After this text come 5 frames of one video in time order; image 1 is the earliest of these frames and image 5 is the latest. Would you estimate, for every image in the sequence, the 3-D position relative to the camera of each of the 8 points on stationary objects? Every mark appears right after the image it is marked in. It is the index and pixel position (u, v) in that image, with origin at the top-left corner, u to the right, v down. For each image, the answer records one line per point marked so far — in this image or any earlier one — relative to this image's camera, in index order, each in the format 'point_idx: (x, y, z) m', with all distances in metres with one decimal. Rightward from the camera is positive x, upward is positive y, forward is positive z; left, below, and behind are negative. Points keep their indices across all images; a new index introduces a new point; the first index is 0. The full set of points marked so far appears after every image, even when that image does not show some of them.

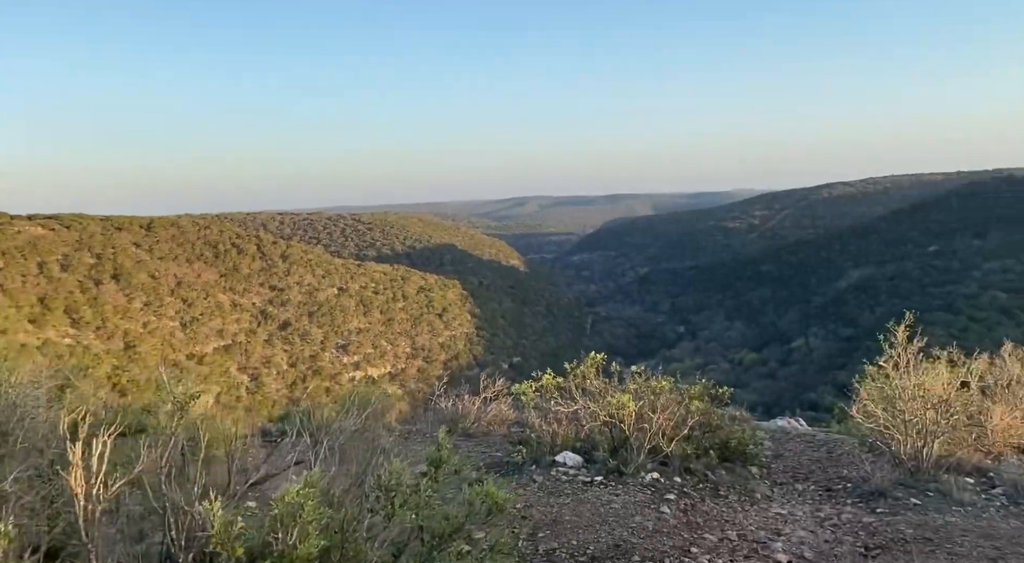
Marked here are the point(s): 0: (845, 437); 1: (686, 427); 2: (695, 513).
0: (+3.6, -1.7, +7.7) m
1: (+1.6, -1.3, +6.6) m
2: (+1.4, -1.8, +5.5) m
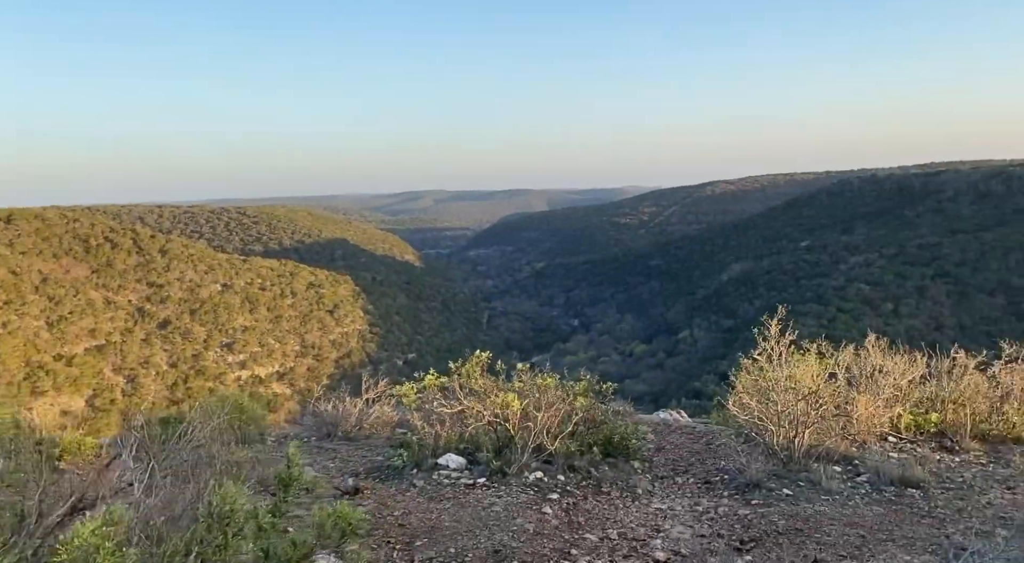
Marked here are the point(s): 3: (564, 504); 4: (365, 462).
0: (+2.3, -1.6, +7.9) m
1: (+0.5, -1.3, +6.5) m
2: (+0.5, -1.8, +5.5) m
3: (+0.4, -1.7, +5.6) m
4: (-1.4, -1.8, +7.1) m
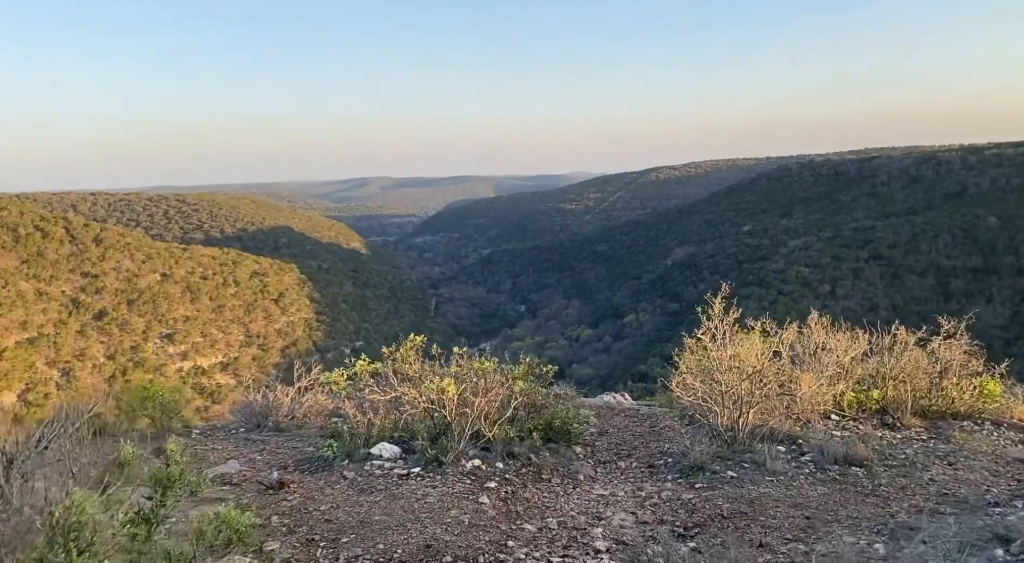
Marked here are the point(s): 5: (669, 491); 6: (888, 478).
0: (+1.7, -1.4, +7.7) m
1: (0.0, -1.1, +6.2) m
2: (0.0, -1.6, +5.2) m
3: (-0.1, -1.6, +5.3) m
4: (-2.0, -1.6, +6.6) m
5: (+1.2, -1.6, +5.3) m
6: (+2.9, -1.5, +5.5) m
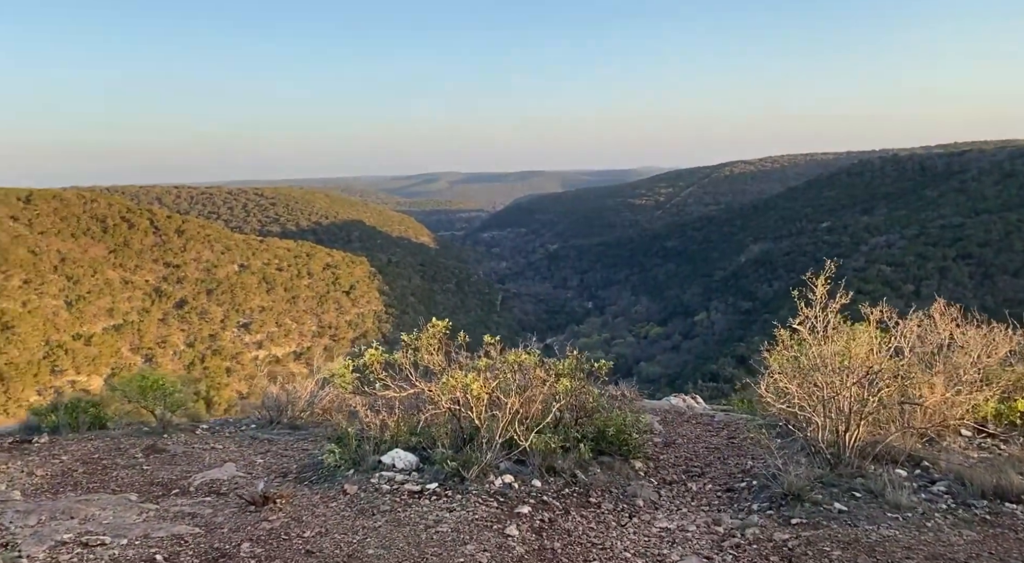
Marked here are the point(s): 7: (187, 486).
0: (+2.1, -1.2, +6.4) m
1: (+0.3, -0.9, +5.1) m
2: (+0.2, -1.4, +4.0) m
3: (+0.1, -1.4, +4.2) m
4: (-1.7, -1.4, +5.7) m
5: (+1.4, -1.4, +4.1) m
6: (+3.1, -1.4, +4.0) m
7: (-2.3, -1.5, +5.2) m
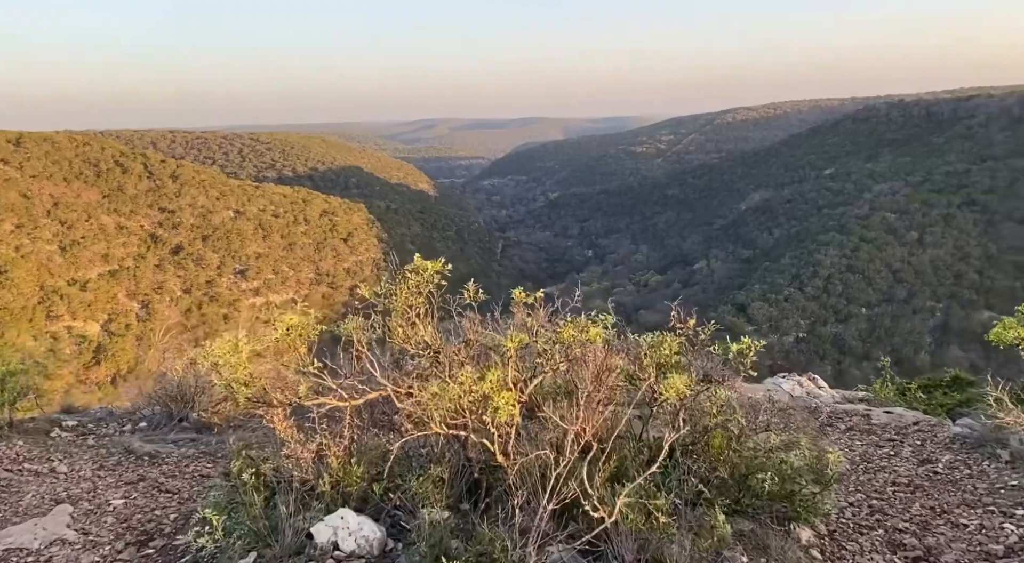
0: (+2.3, -0.8, +3.9) m
1: (+0.5, -0.6, +2.6) m
2: (+0.4, -1.1, +1.6) m
3: (+0.3, -1.1, +1.7) m
4: (-1.5, -1.0, +3.2) m
5: (+1.6, -1.1, +1.6) m
6: (+3.3, -1.1, +1.6) m
7: (-2.1, -1.1, +2.7) m
